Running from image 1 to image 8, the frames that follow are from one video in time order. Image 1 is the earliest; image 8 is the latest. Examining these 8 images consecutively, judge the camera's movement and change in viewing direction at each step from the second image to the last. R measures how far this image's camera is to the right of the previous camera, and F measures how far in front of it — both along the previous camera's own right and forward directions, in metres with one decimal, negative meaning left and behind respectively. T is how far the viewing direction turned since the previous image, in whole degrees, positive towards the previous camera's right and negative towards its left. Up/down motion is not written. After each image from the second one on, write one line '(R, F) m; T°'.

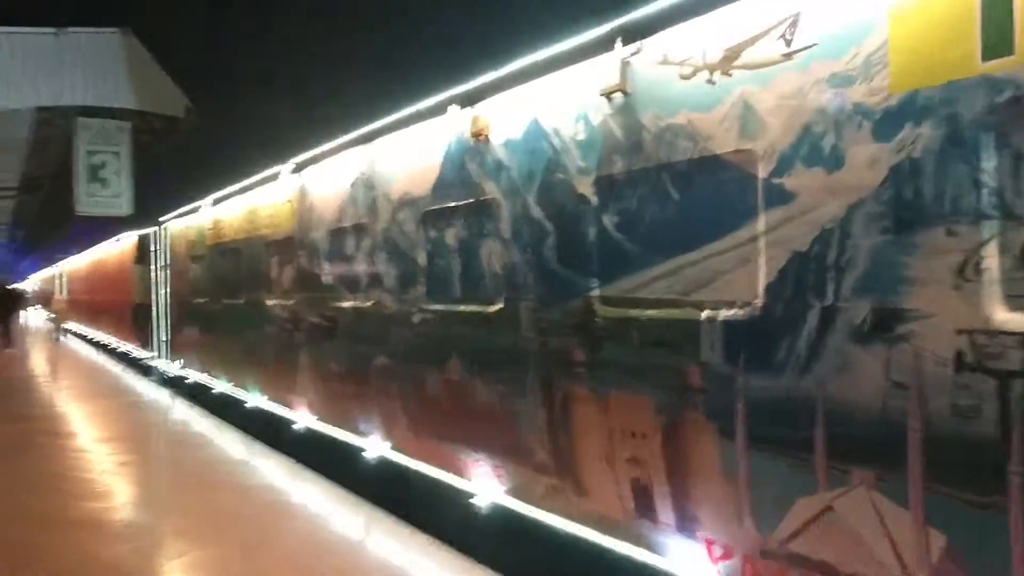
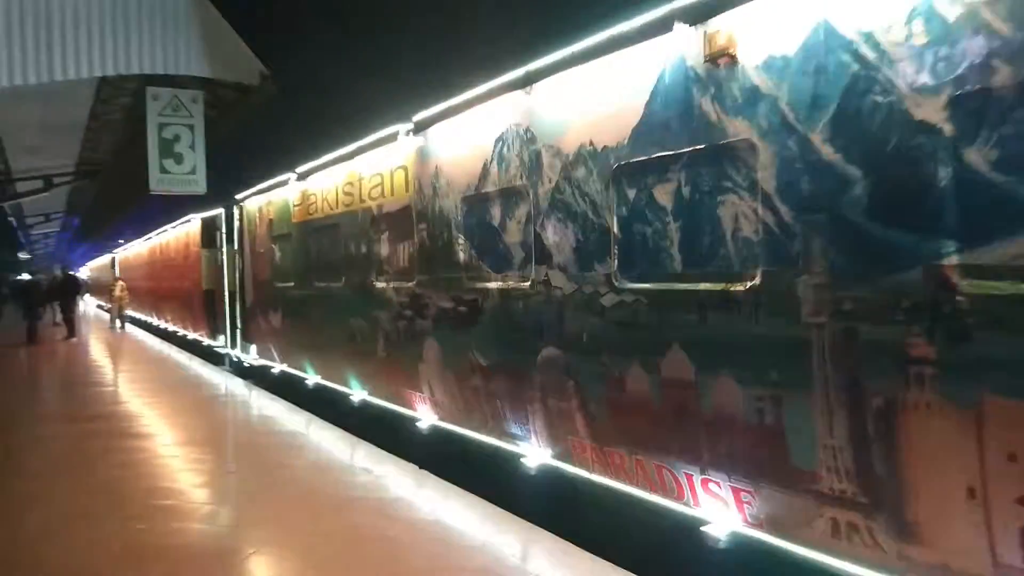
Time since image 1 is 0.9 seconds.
(-0.9, +1.0) m; -3°
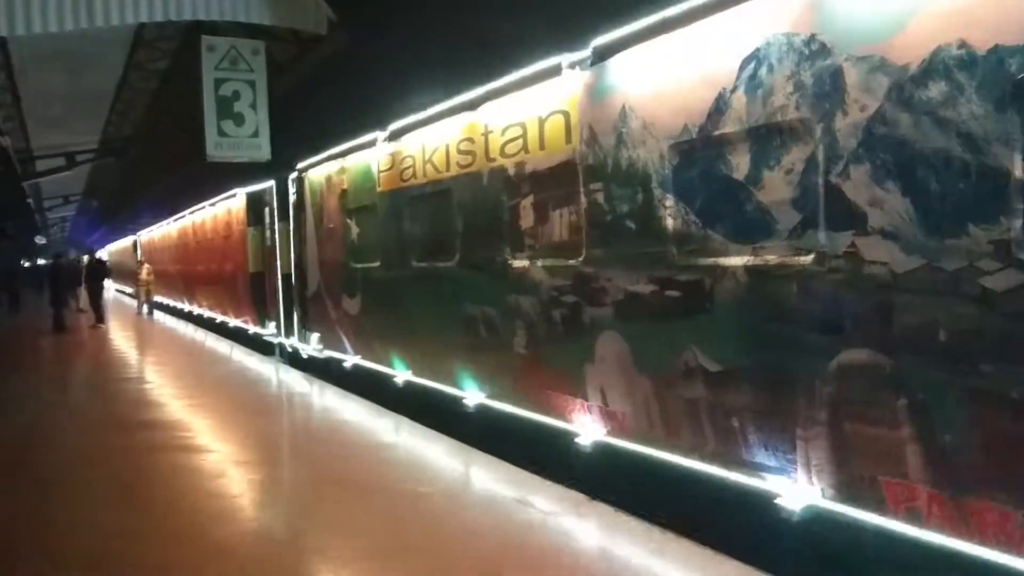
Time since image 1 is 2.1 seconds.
(-1.1, +1.4) m; -1°
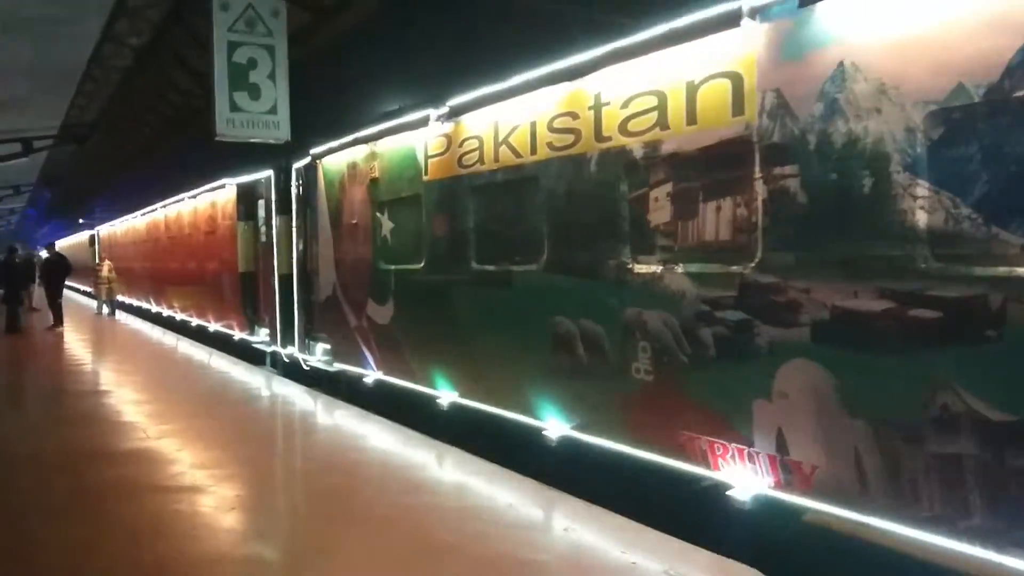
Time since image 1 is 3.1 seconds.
(-0.9, +1.2) m; +3°
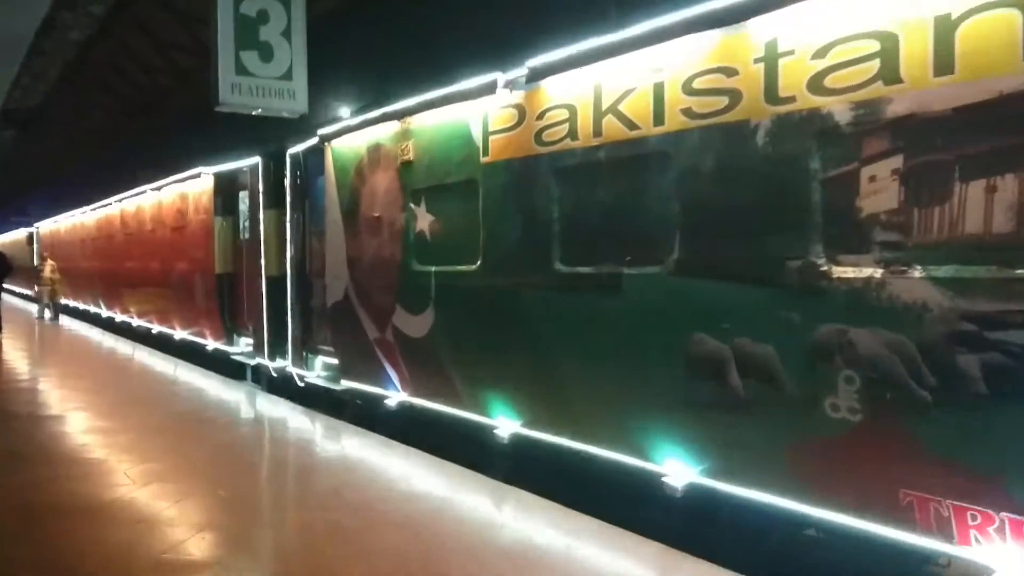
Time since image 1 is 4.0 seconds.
(-0.9, +1.2) m; +4°
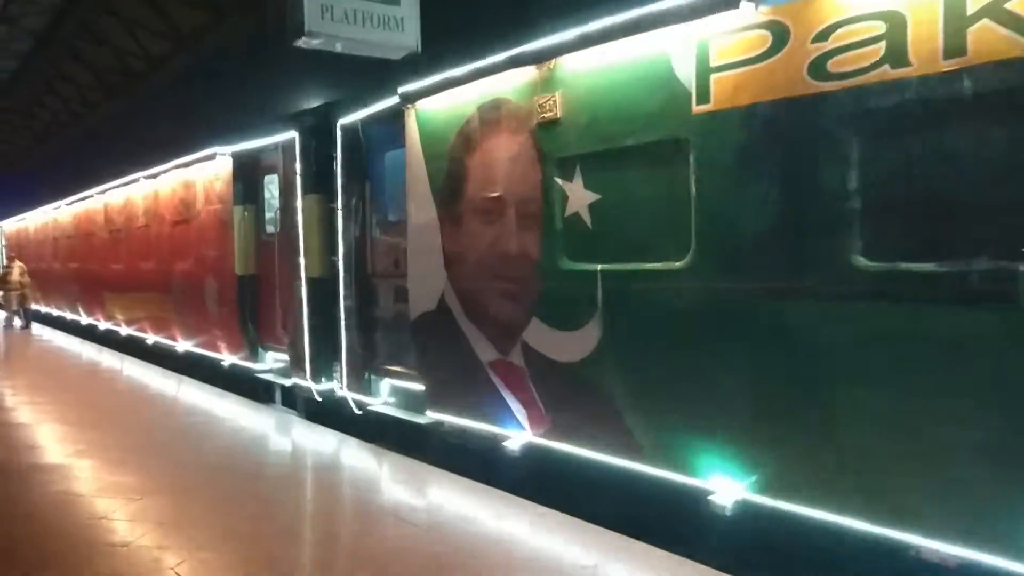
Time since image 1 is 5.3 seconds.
(-1.2, +1.7) m; +2°
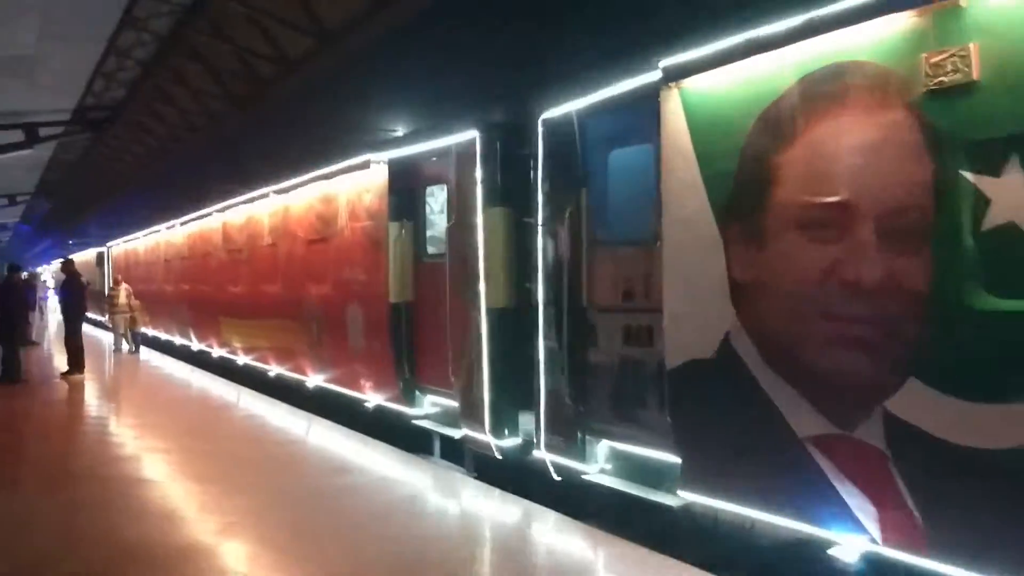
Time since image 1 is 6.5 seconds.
(-1.1, +1.4) m; -5°
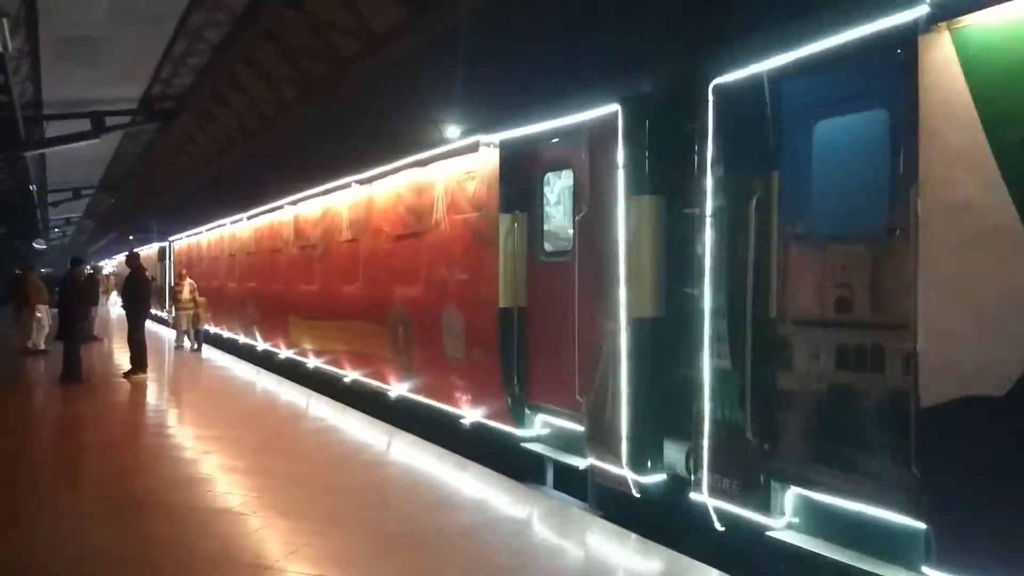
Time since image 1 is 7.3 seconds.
(-0.6, +1.0) m; -3°
